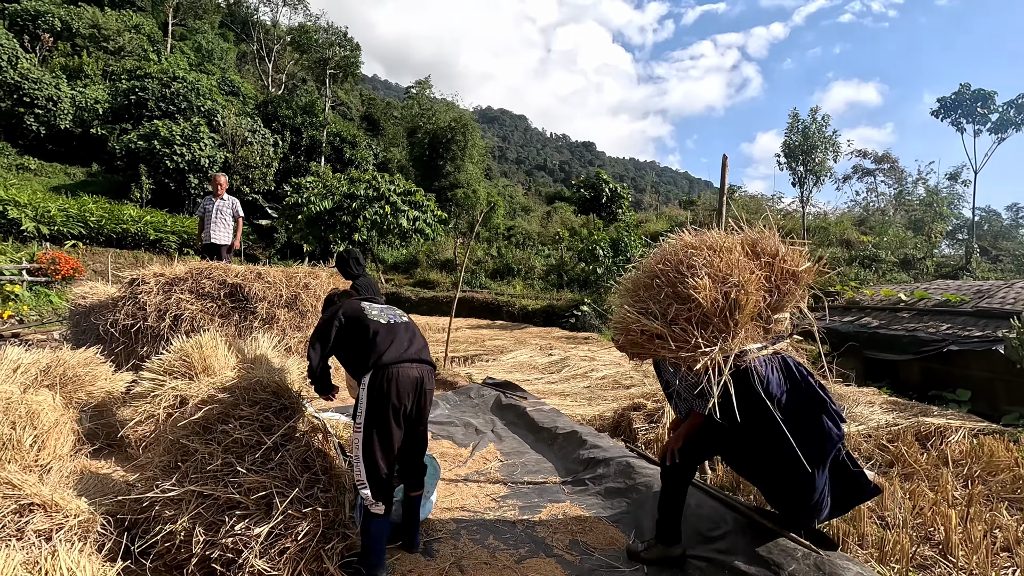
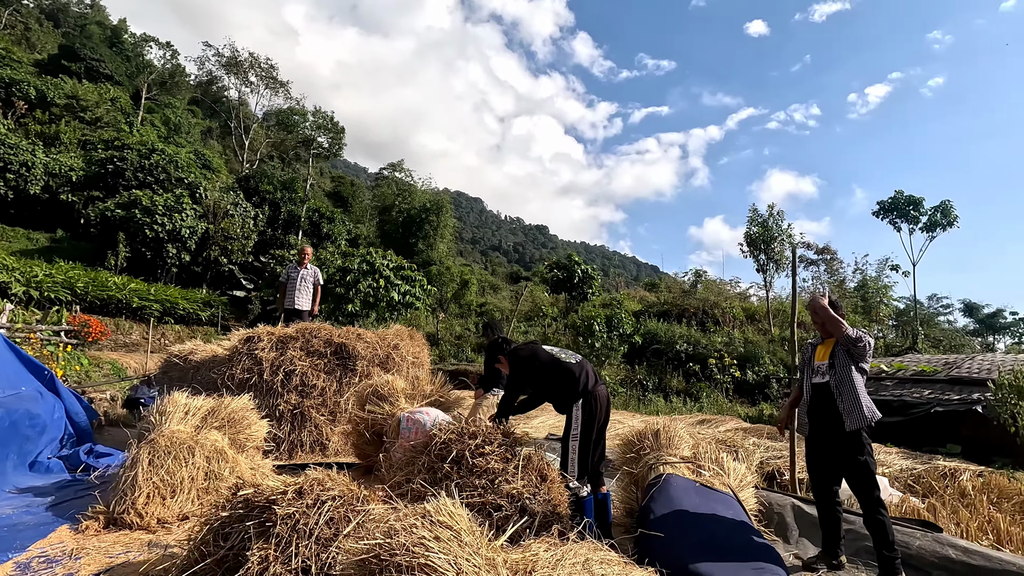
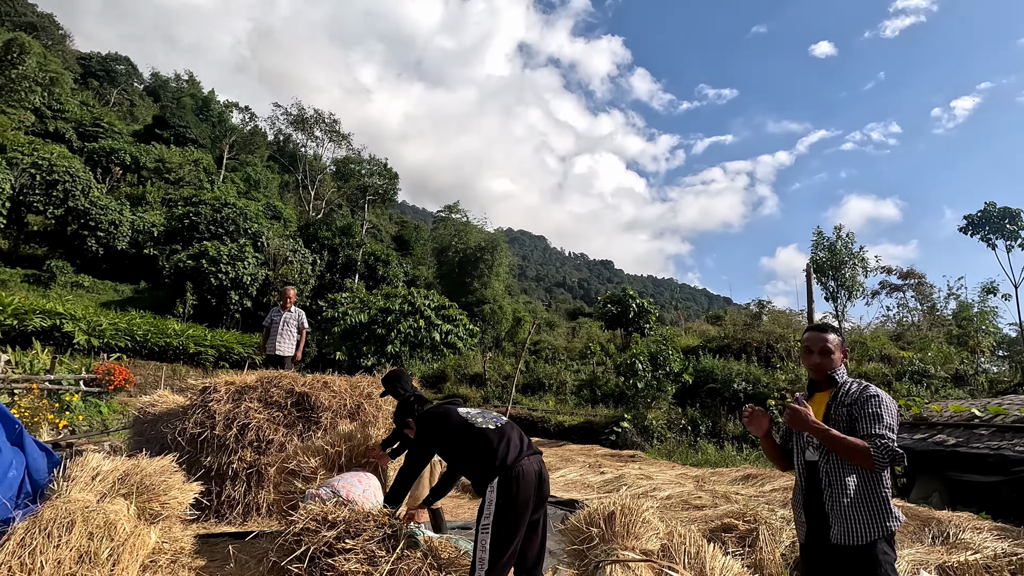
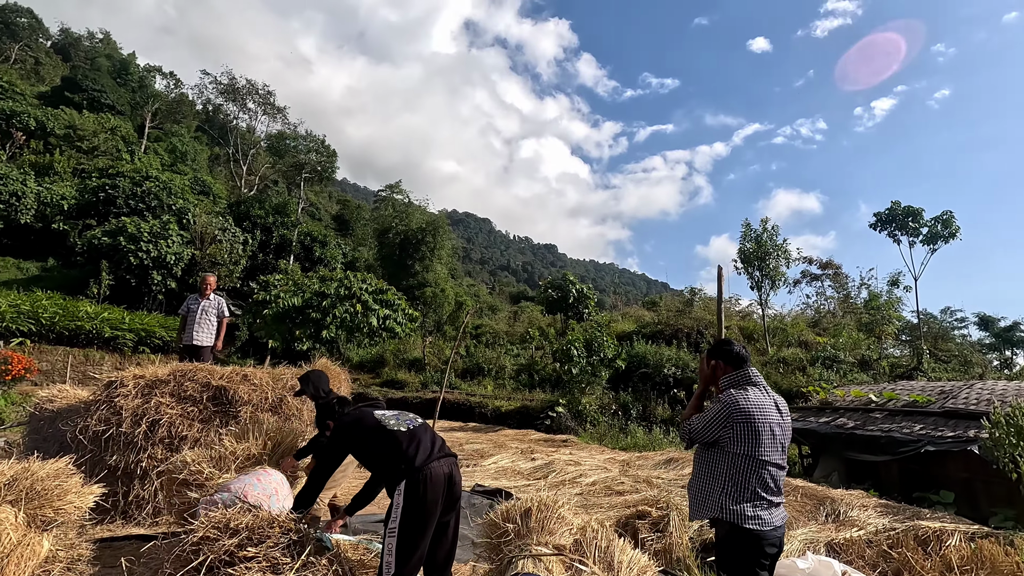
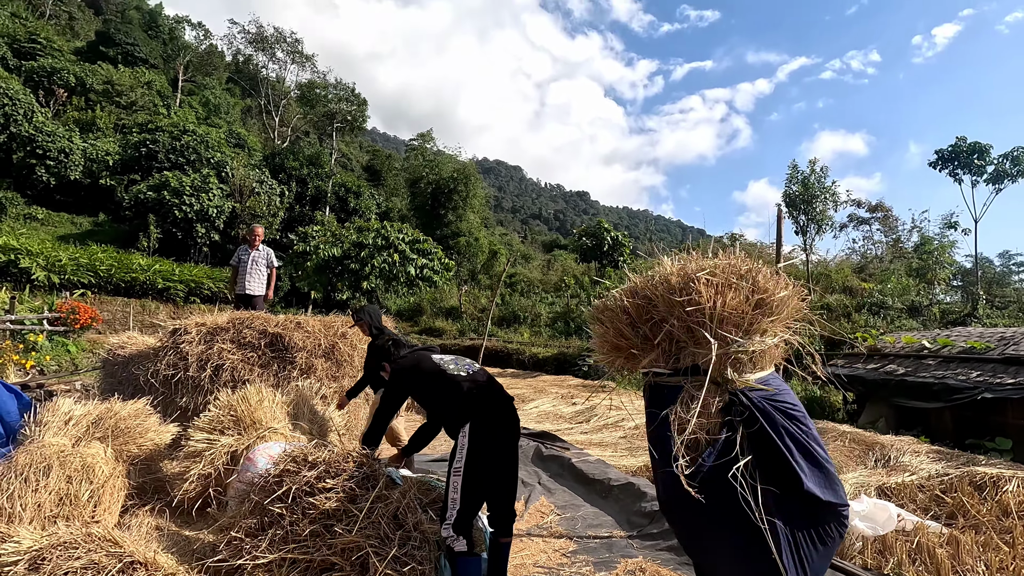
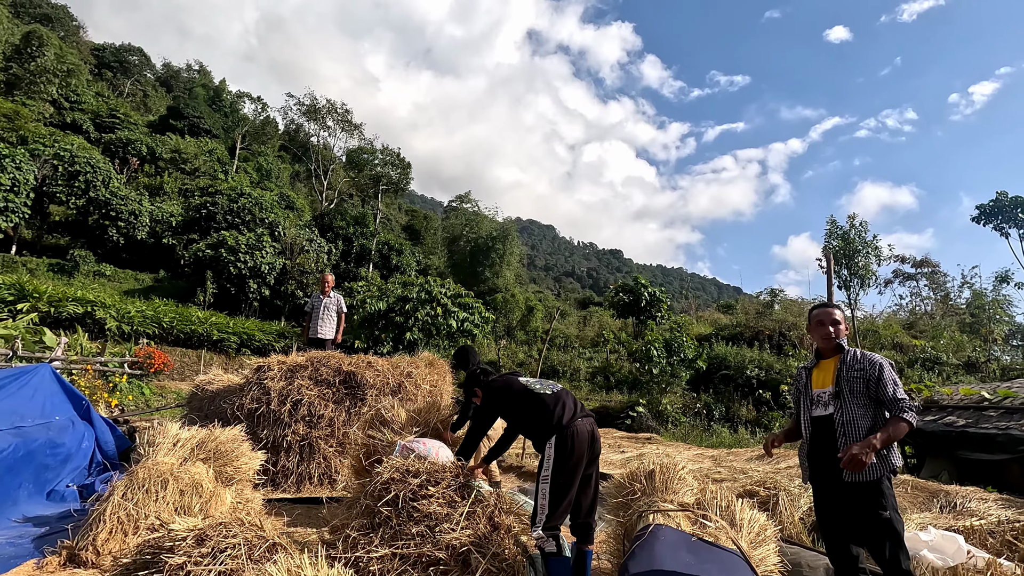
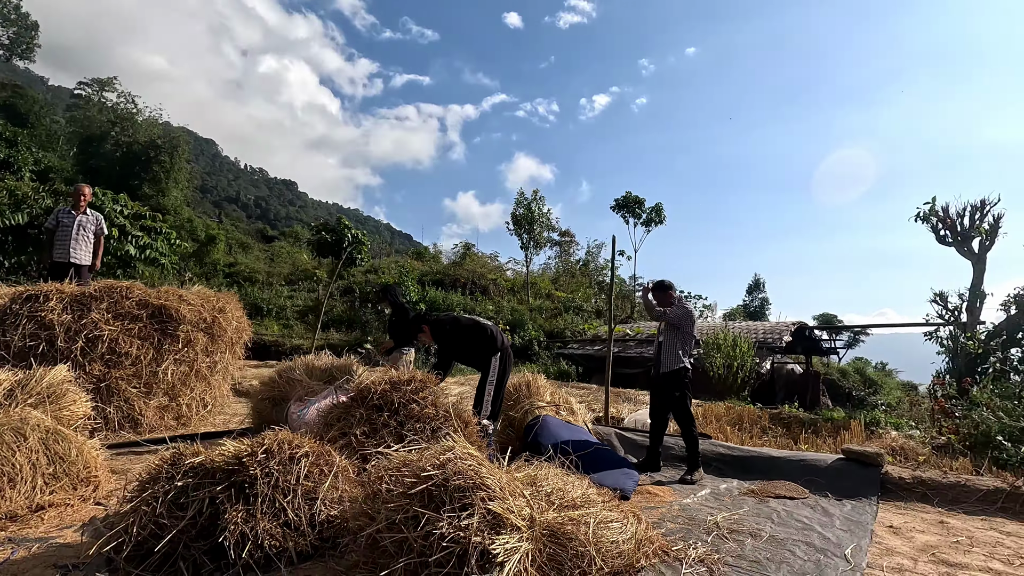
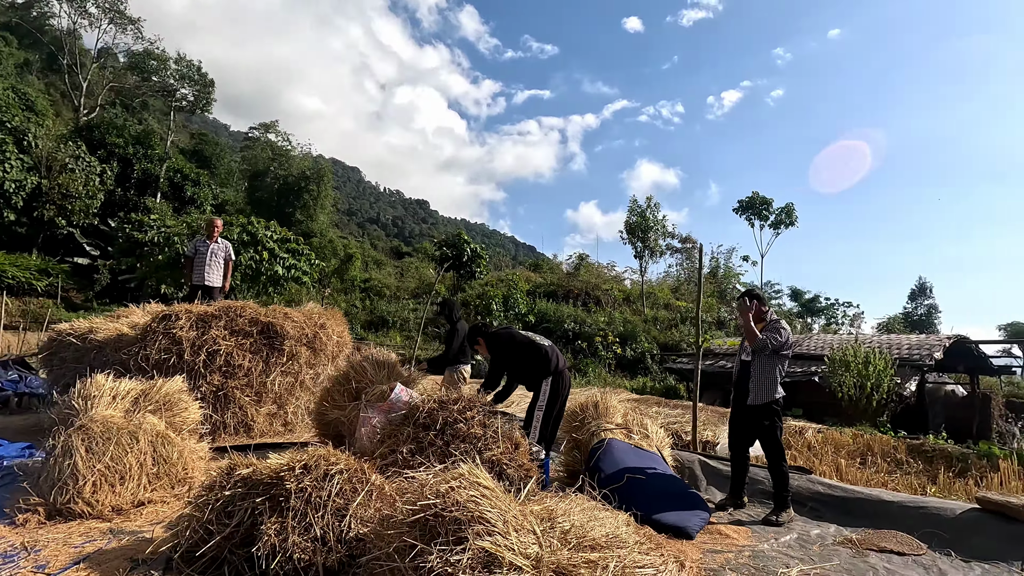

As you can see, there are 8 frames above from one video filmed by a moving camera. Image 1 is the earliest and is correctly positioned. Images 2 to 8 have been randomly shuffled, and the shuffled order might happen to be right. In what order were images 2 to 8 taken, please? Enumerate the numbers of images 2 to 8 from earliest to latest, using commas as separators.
5, 4, 3, 6, 2, 8, 7
